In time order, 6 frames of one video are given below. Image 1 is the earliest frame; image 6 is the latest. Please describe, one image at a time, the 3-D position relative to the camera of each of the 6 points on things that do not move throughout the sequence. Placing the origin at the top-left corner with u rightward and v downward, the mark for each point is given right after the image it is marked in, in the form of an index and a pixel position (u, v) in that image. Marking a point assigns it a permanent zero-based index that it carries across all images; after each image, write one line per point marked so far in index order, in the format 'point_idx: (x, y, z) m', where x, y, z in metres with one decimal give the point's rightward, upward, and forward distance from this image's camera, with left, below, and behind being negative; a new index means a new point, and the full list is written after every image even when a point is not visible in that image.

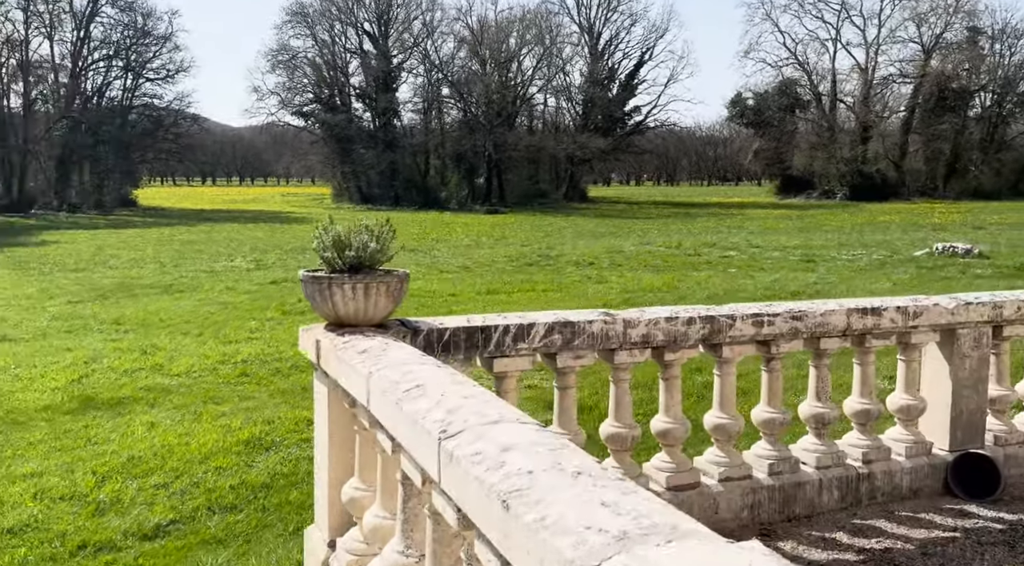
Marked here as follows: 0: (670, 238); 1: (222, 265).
0: (+2.5, +0.7, +15.8) m
1: (-4.9, +0.2, +15.2) m
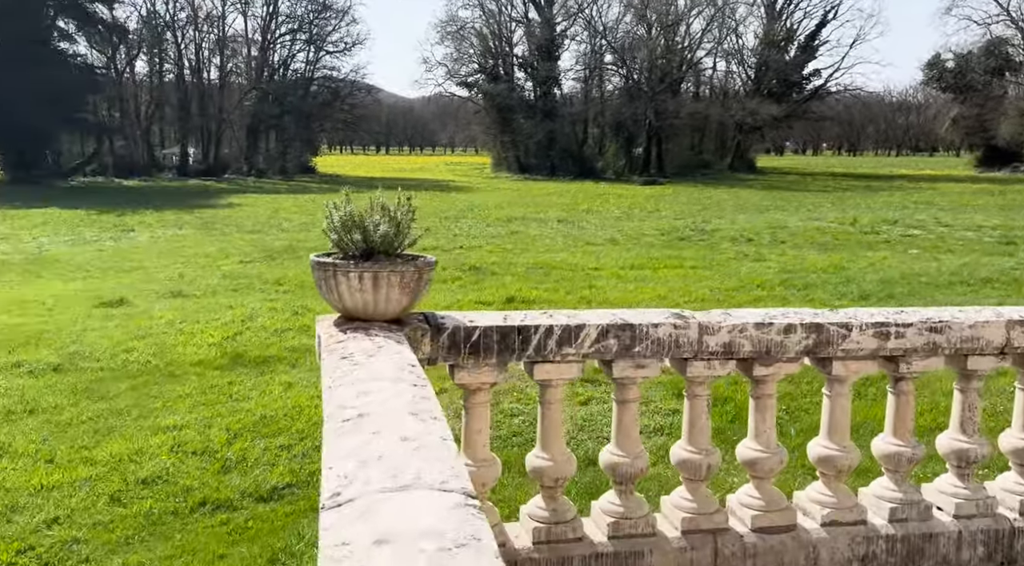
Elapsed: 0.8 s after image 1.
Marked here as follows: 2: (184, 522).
0: (+5.1, +1.1, +14.6) m
1: (-2.3, +0.7, +15.5) m
2: (-1.3, -1.0, +3.9) m
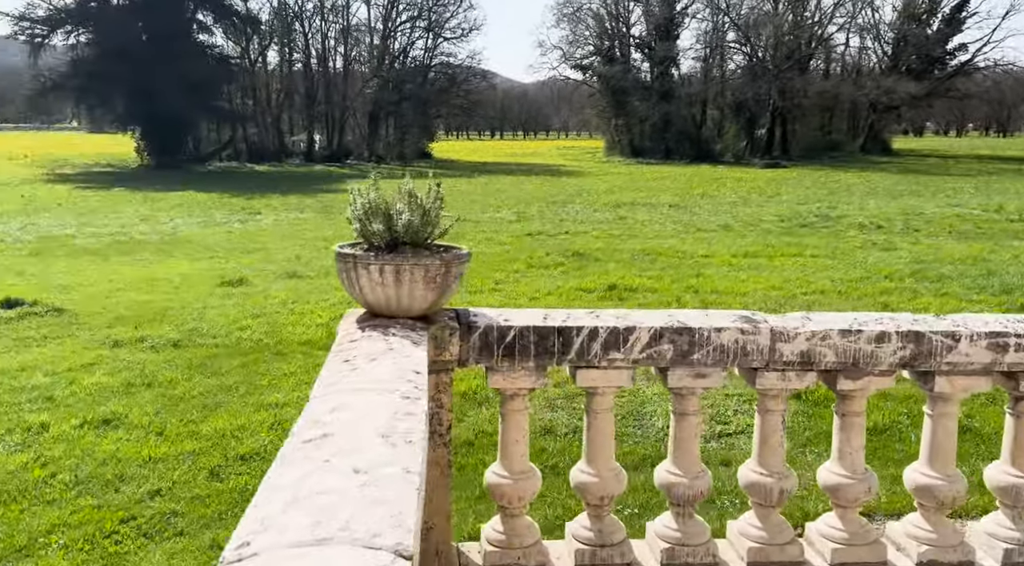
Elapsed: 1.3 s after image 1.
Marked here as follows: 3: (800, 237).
0: (+6.8, +1.2, +13.6) m
1: (-0.4, +1.0, +15.4) m
2: (-1.0, -0.9, +3.8) m
3: (+3.3, +0.6, +10.7) m
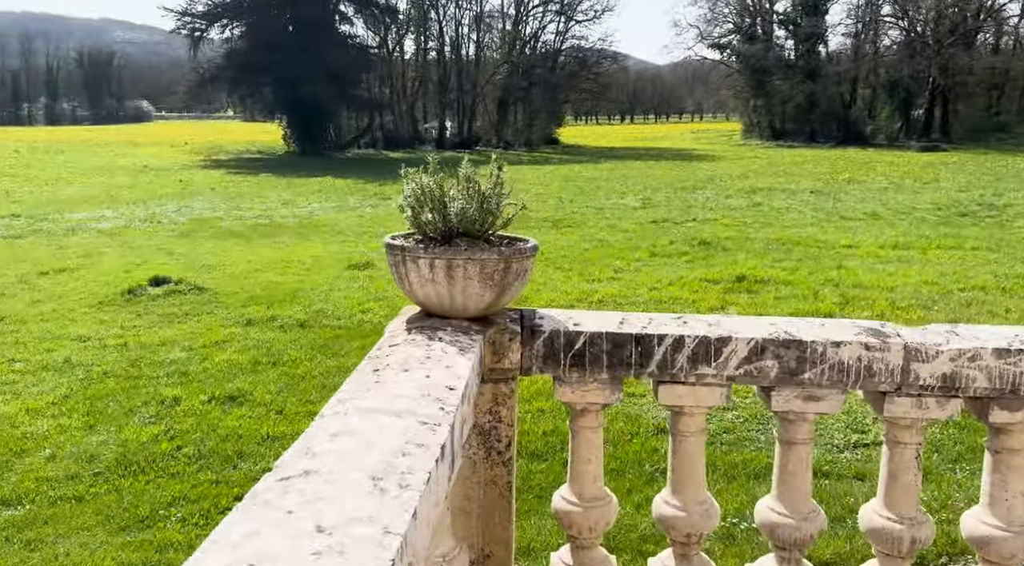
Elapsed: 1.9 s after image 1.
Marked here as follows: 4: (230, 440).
0: (+8.5, +1.2, +12.2) m
1: (+1.6, +1.2, +15.0) m
2: (-0.6, -0.9, +3.7) m
3: (+4.7, +0.6, +9.8) m
4: (-1.9, -1.1, +6.7) m
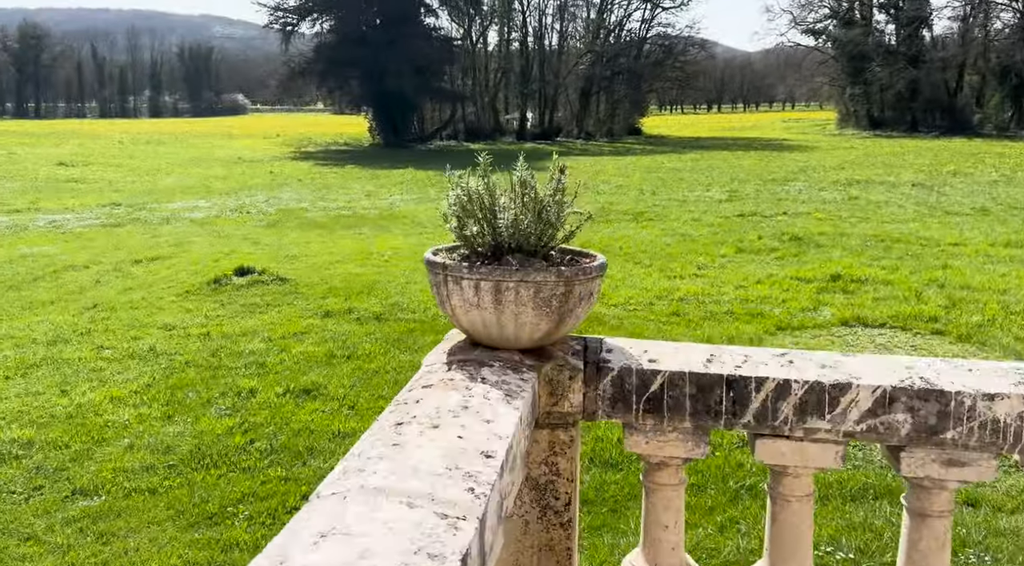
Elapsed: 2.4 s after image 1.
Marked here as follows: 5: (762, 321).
0: (+9.5, +1.2, +11.2) m
1: (+2.9, +1.2, +14.6) m
2: (-0.3, -0.9, +3.5) m
3: (+5.4, +0.6, +9.1) m
4: (-1.4, -1.0, +6.6) m
5: (+2.1, -0.3, +8.1) m
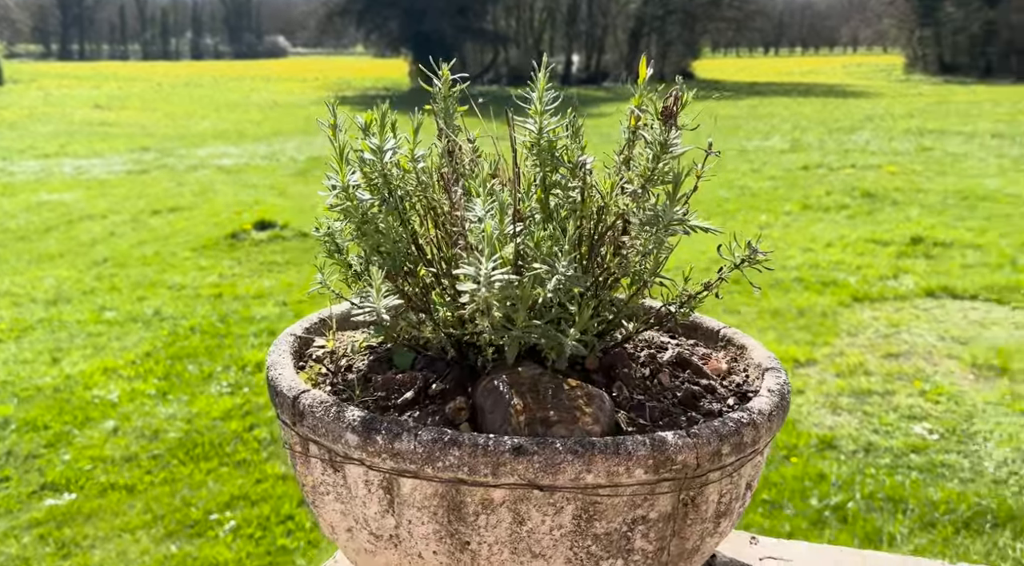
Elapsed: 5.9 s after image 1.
0: (+9.9, +1.5, +9.7) m
1: (+3.5, +1.8, +13.4) m
2: (-0.2, -0.8, +2.5) m
3: (+5.8, +0.9, +7.9) m
4: (-1.2, -0.8, +5.7) m
5: (+2.4, -0.1, +7.1) m
